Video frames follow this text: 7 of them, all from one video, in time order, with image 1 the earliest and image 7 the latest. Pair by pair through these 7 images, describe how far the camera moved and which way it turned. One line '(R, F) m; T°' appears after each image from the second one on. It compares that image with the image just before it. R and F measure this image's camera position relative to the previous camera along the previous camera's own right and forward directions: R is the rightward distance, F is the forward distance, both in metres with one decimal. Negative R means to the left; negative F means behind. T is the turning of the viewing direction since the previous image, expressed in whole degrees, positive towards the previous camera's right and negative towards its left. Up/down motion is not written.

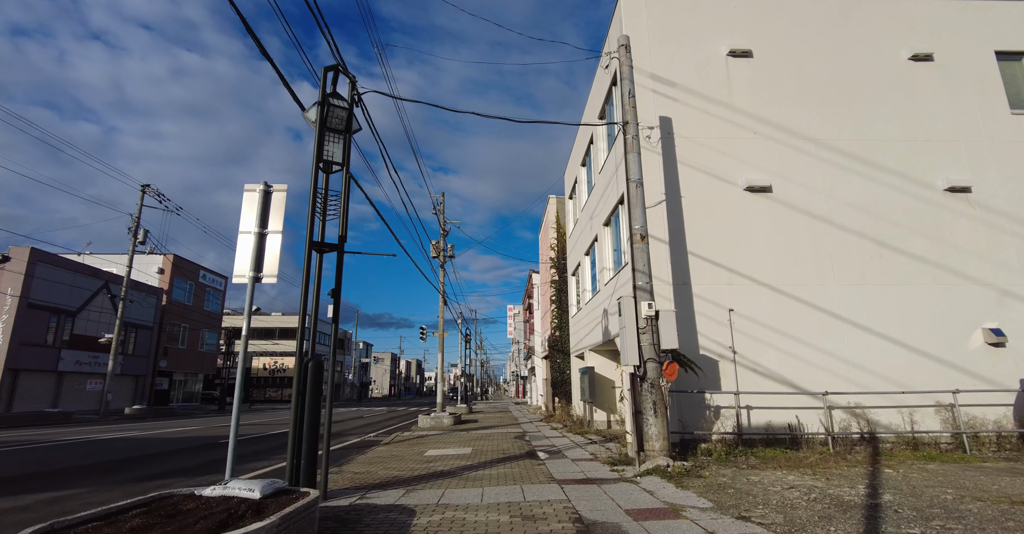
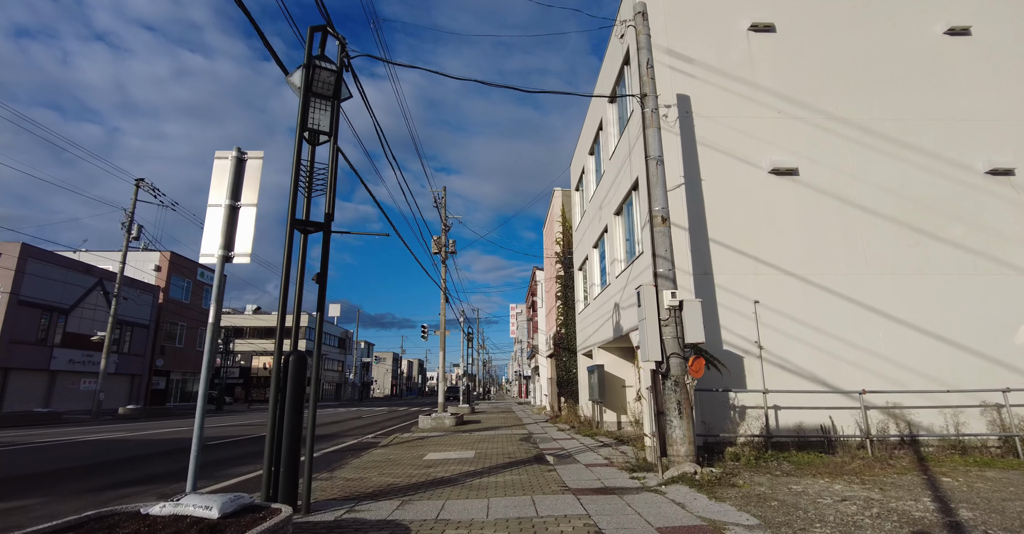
(-0.1, +0.8) m; 0°
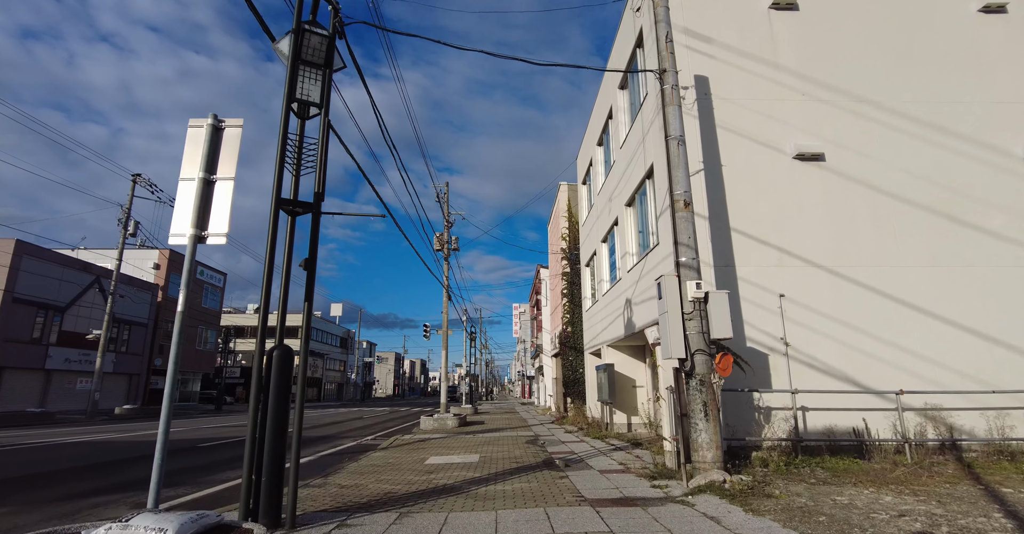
(-0.1, +0.6) m; 0°
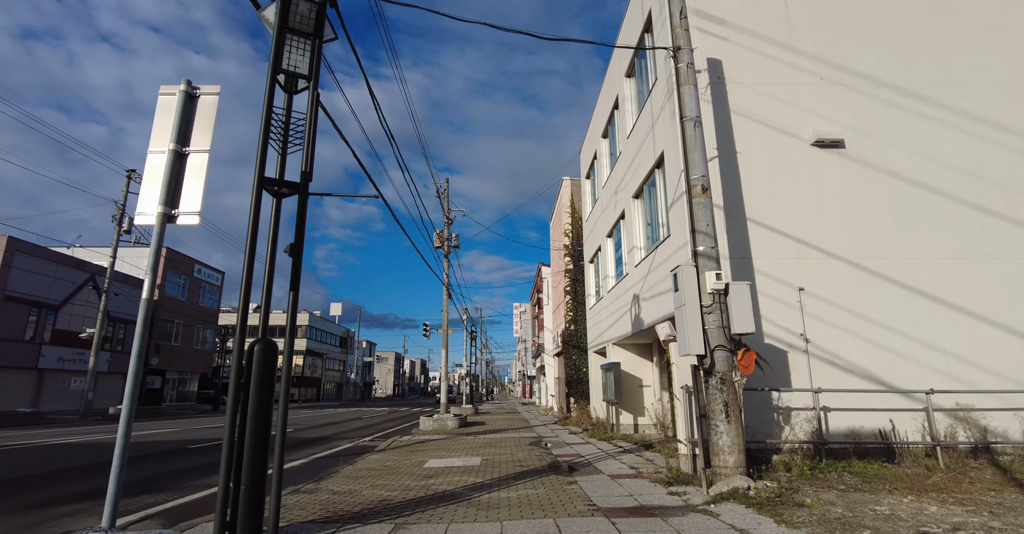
(-0.1, +0.5) m; 0°
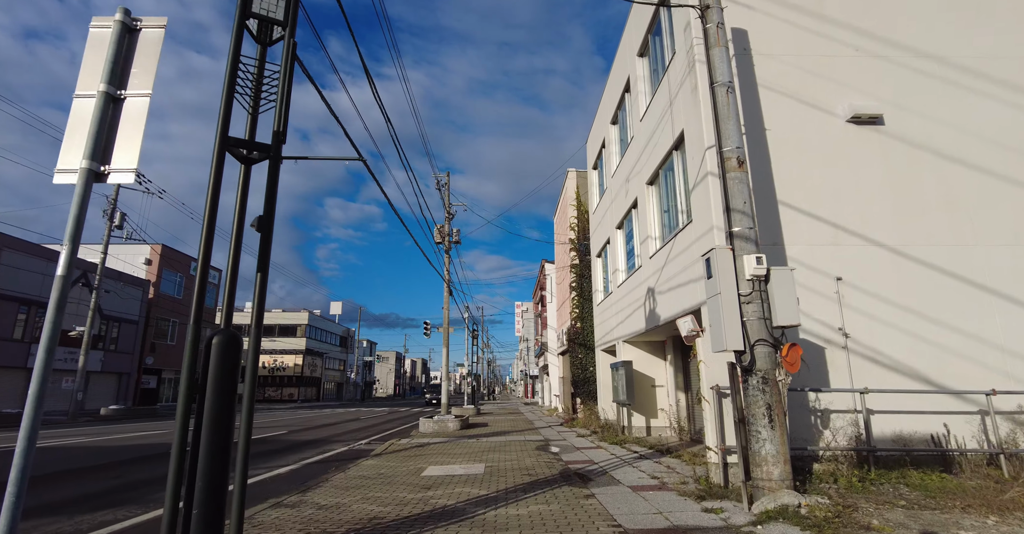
(-0.1, +0.8) m; 0°
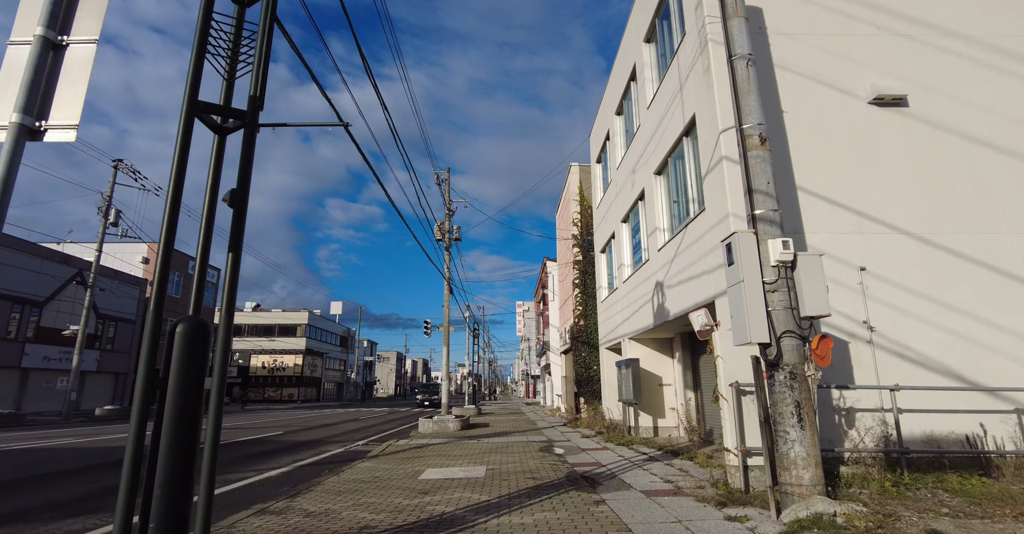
(0.0, +0.5) m; 0°
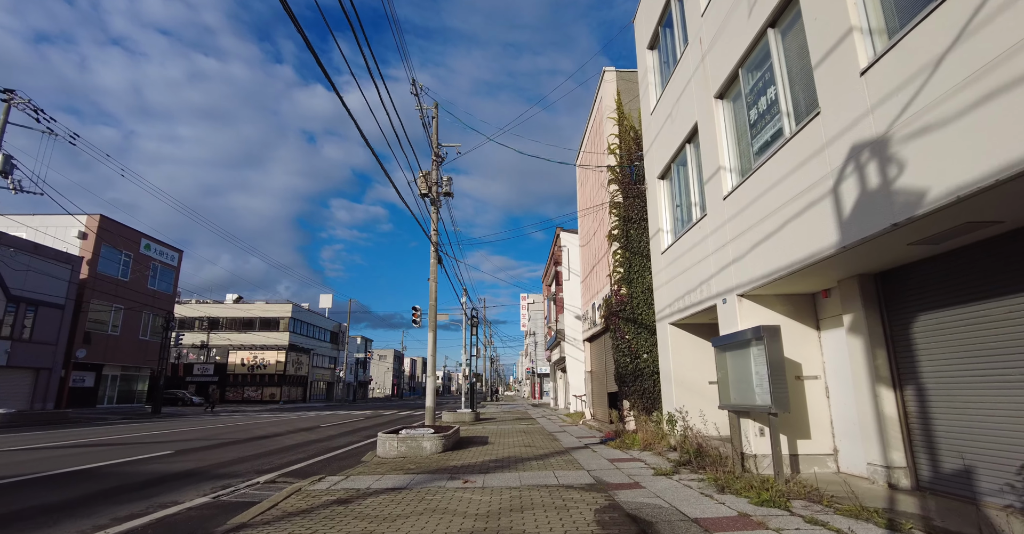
(-0.2, +5.8) m; 0°
